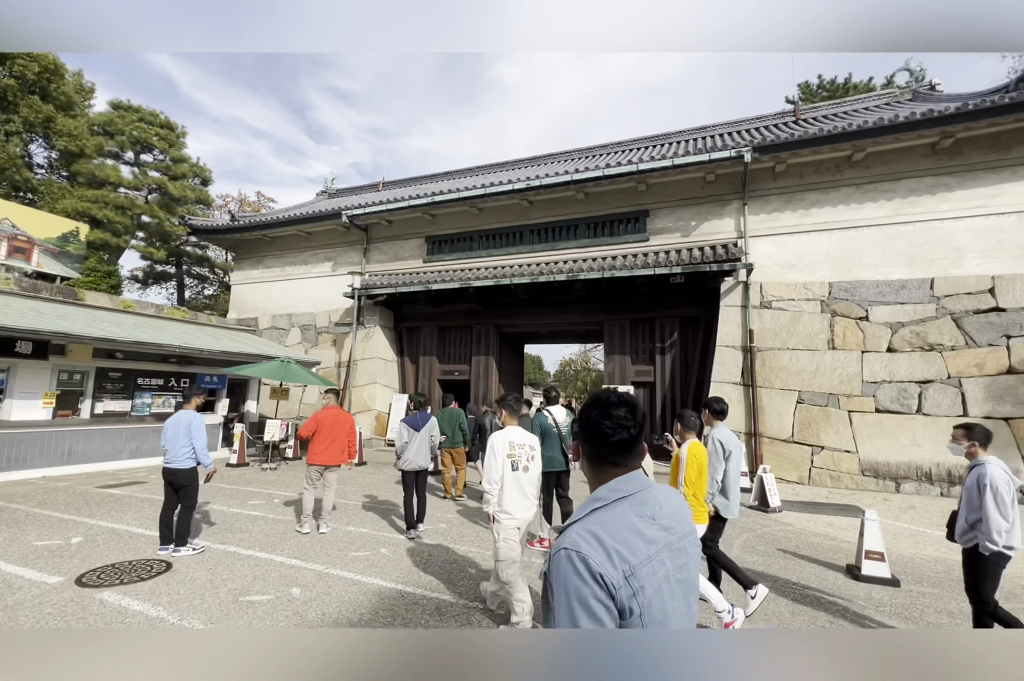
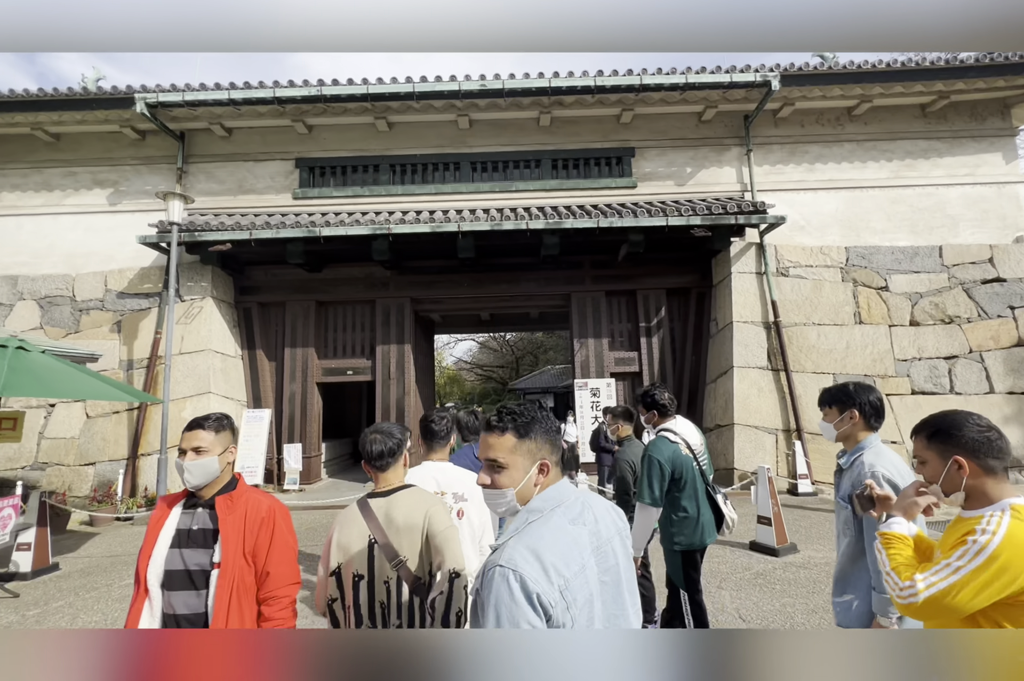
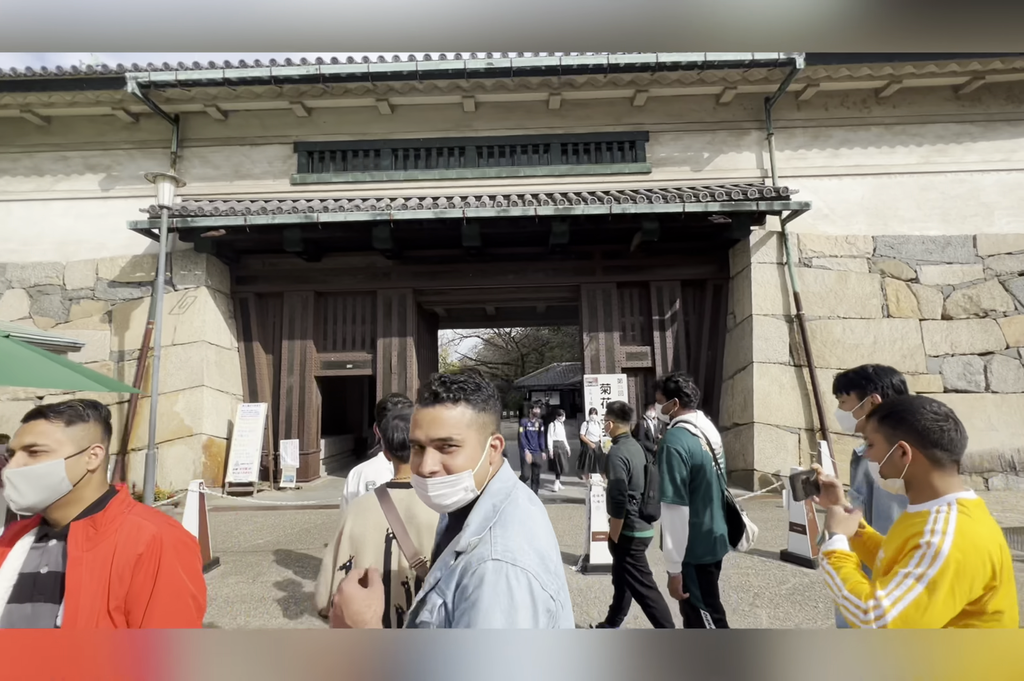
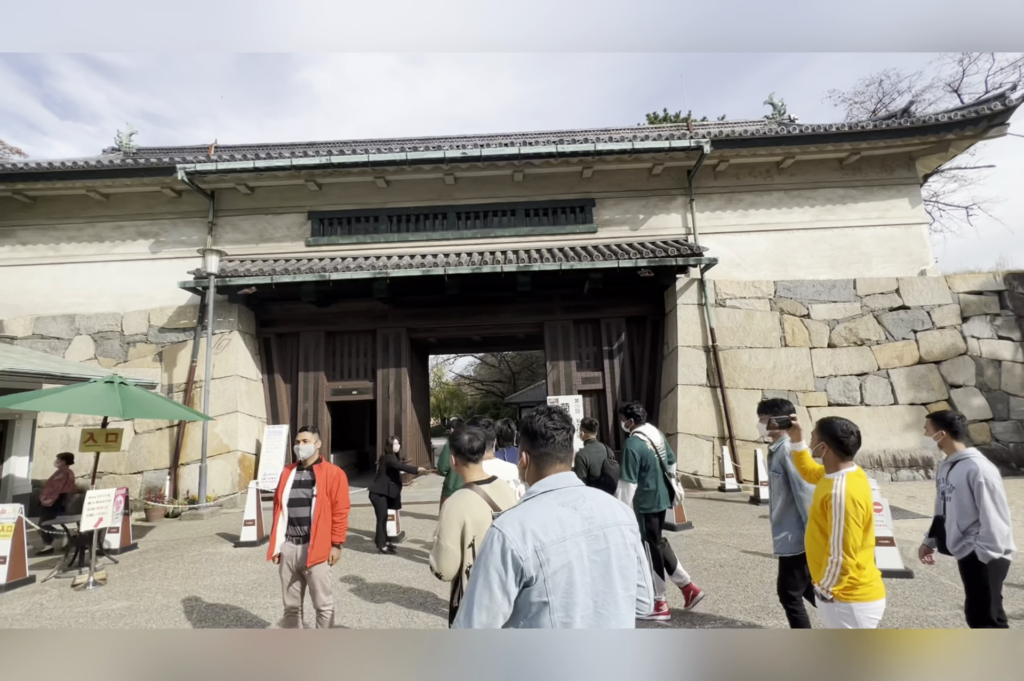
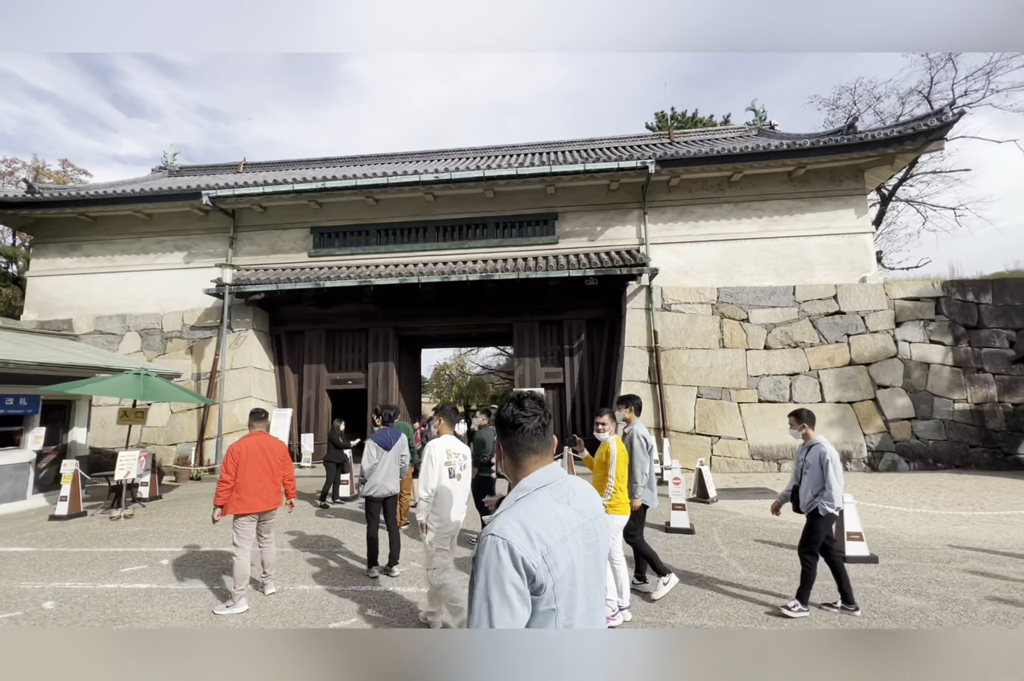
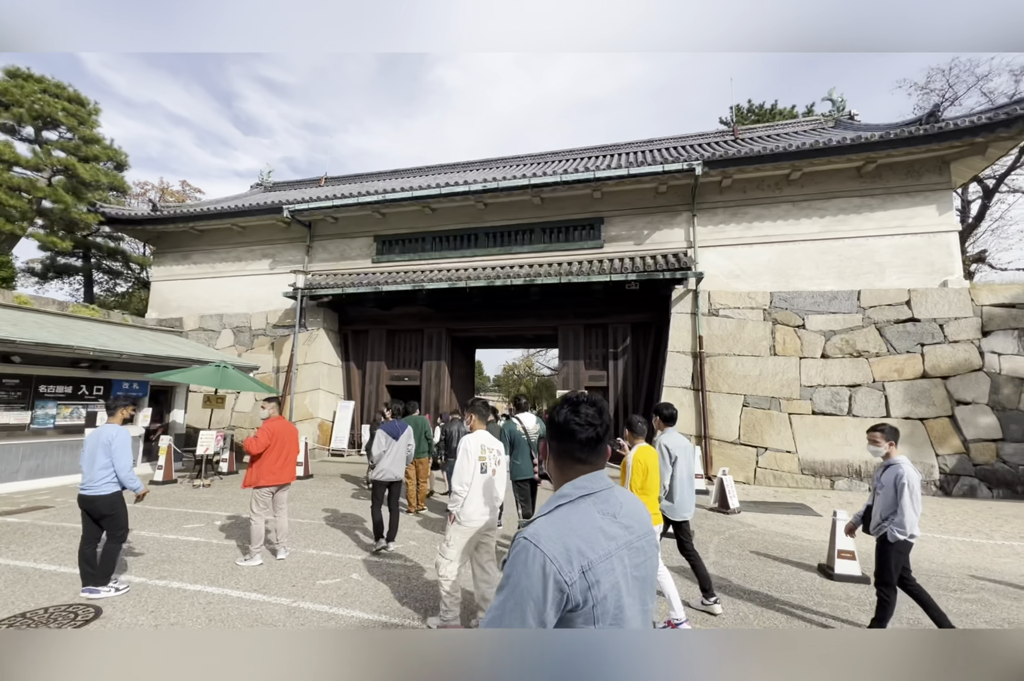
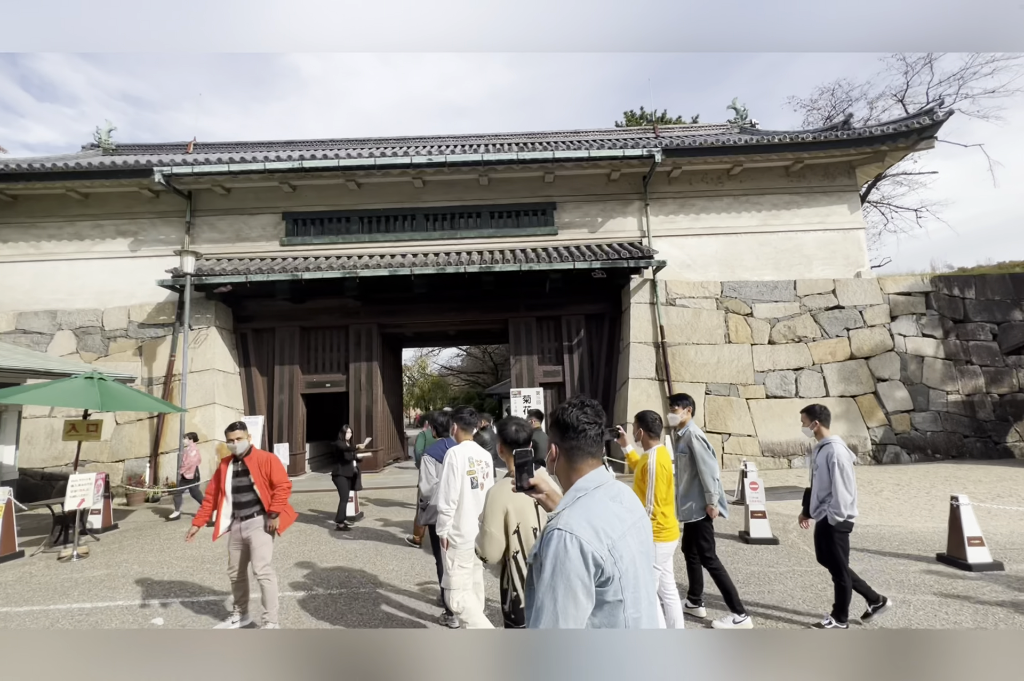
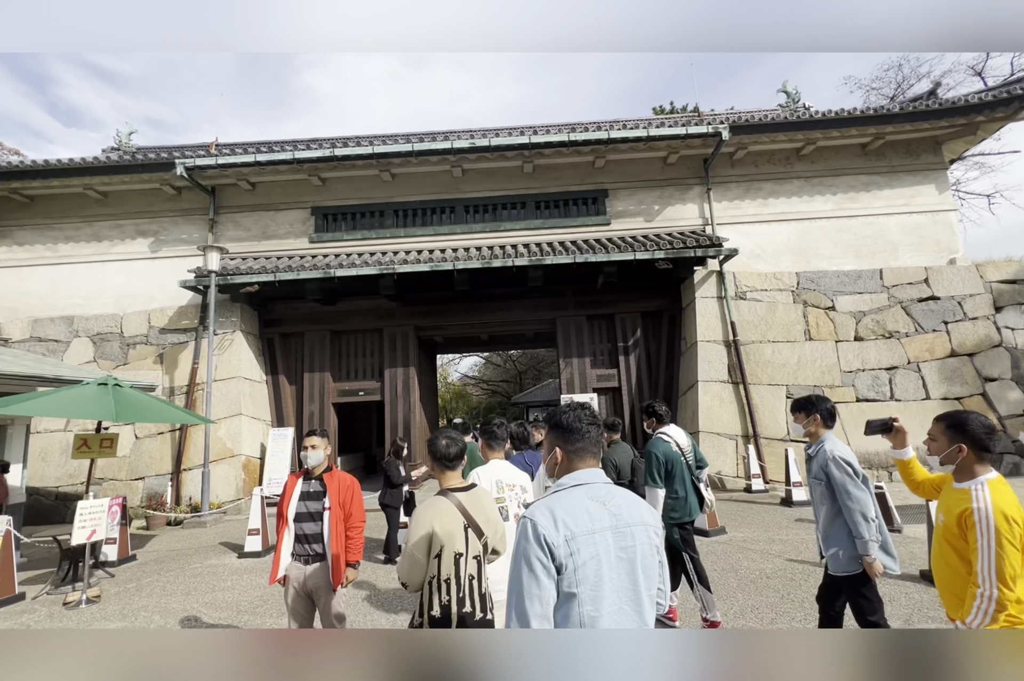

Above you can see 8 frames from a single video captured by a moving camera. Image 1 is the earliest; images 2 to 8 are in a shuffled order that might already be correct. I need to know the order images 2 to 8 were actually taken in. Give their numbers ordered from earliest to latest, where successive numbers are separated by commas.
6, 5, 7, 4, 8, 2, 3
